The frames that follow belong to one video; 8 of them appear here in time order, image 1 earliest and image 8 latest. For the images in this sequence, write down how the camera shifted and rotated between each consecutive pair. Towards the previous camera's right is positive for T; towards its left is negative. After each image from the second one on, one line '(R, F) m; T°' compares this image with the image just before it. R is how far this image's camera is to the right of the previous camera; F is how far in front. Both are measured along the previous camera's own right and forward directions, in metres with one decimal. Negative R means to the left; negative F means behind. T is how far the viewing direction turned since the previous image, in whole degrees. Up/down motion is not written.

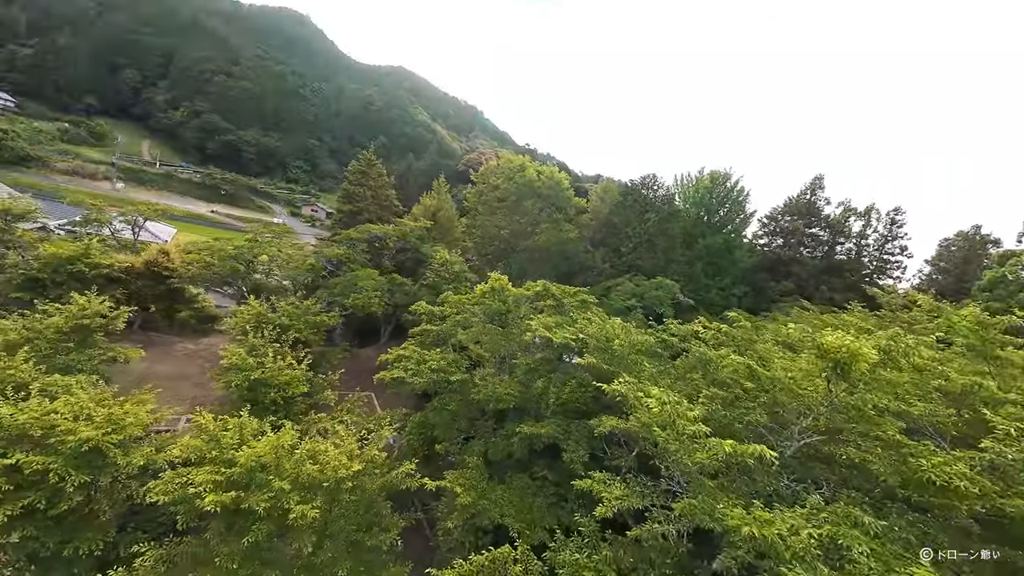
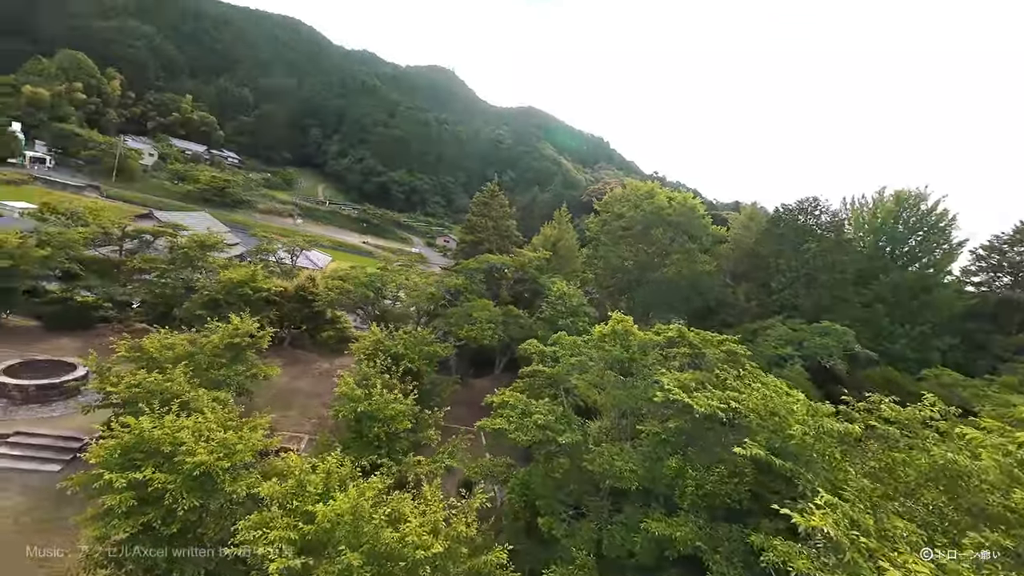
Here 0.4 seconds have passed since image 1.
(-0.1, +1.2) m; -16°
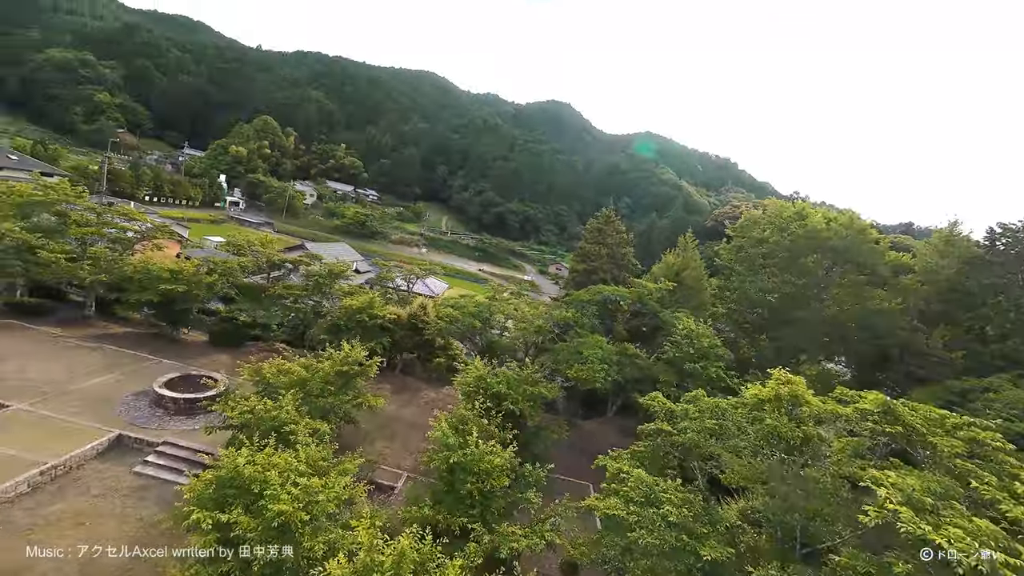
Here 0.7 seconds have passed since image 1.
(-0.1, +1.3) m; -15°
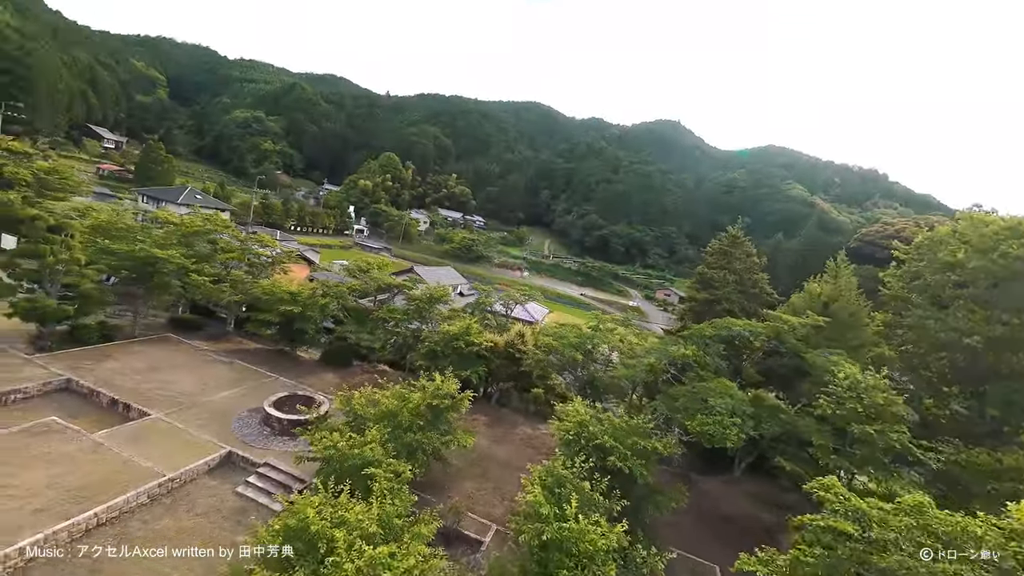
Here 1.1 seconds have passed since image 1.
(-0.1, +1.3) m; -14°
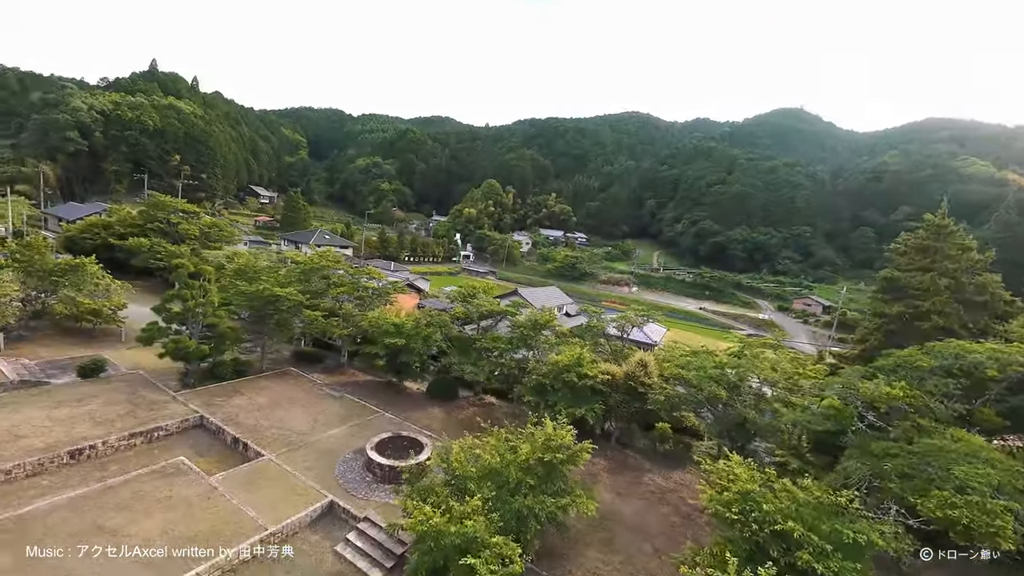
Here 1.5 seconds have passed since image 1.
(-0.3, +1.8) m; -14°
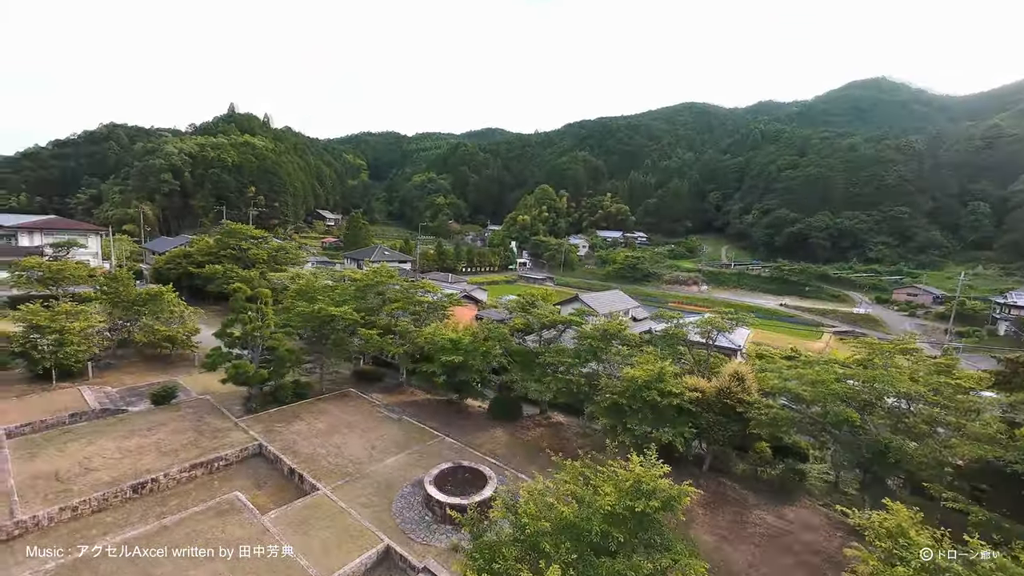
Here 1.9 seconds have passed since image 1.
(-0.2, +1.5) m; -8°
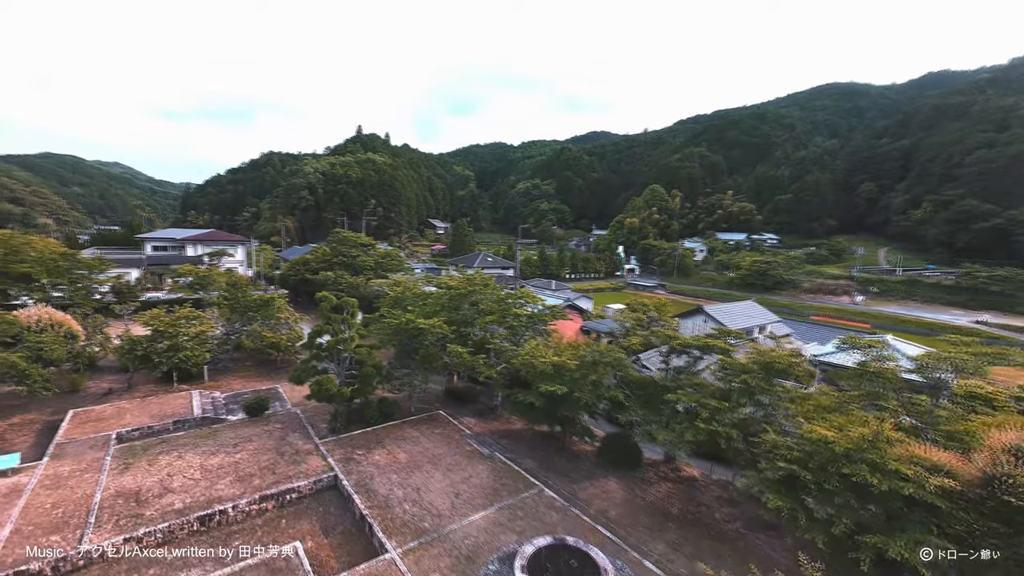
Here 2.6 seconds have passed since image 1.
(-0.4, +2.8) m; -14°
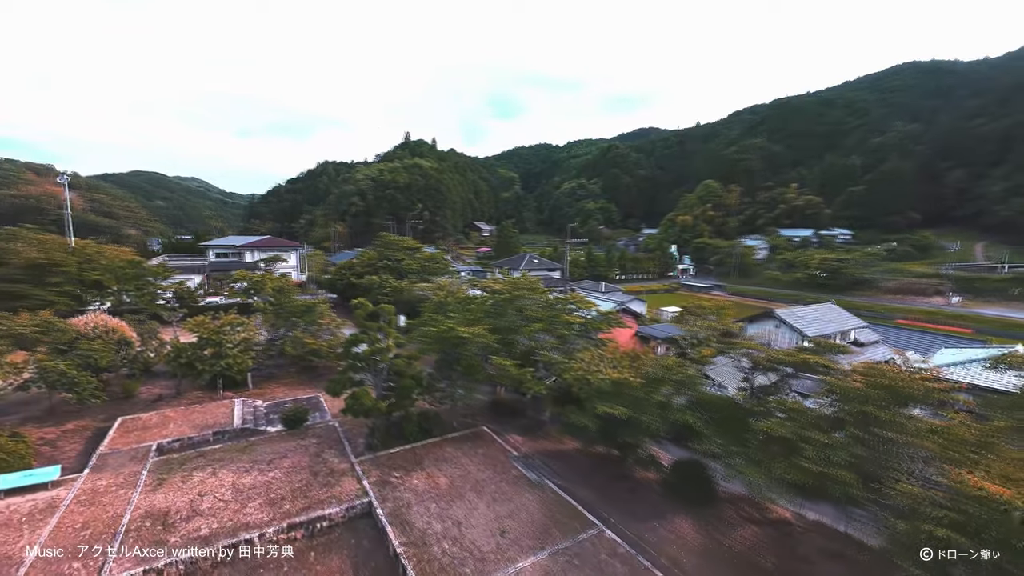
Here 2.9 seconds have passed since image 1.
(-0.1, +1.4) m; -6°
